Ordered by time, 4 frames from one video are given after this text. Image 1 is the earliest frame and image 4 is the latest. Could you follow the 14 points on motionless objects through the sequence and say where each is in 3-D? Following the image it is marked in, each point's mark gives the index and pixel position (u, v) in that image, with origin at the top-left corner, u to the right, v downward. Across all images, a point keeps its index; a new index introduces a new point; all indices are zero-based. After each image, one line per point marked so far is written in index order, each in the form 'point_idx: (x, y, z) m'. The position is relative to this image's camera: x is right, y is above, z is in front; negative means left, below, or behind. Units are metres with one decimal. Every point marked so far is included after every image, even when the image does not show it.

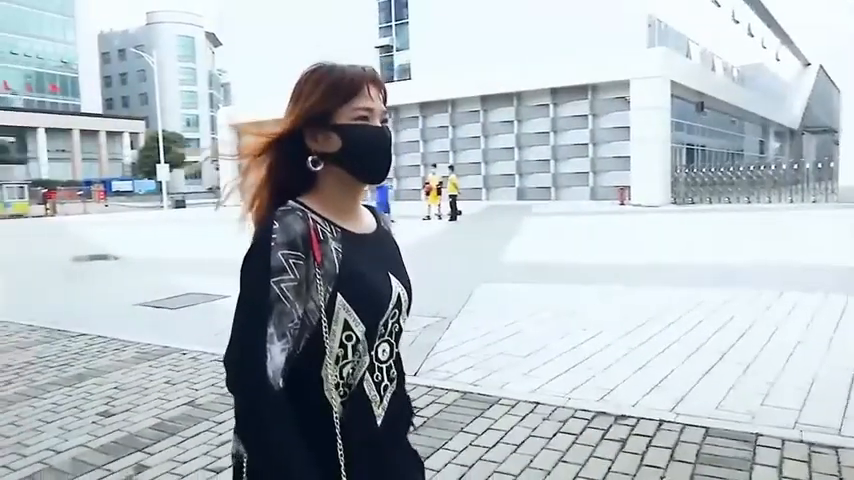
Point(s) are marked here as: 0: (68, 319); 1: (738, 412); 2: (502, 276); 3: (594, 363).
0: (-3.6, -0.8, +6.9) m
1: (+1.6, -0.9, +3.6) m
2: (+1.0, -0.4, +9.5) m
3: (+1.1, -0.8, +4.6) m
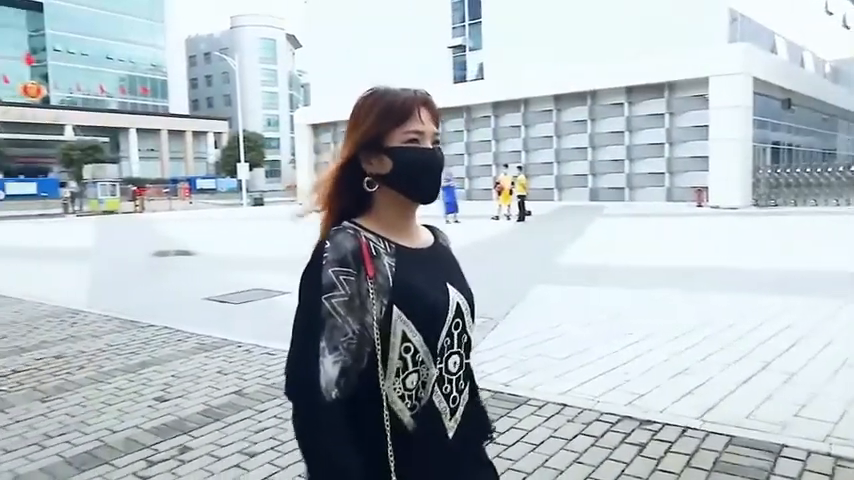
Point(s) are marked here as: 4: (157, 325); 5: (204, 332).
0: (-3.1, -0.8, +7.4) m
1: (+1.8, -0.9, +3.6) m
2: (+1.8, -0.5, +9.5) m
3: (+1.4, -0.8, +4.6) m
4: (-2.5, -0.8, +6.4) m
5: (-2.0, -0.8, +6.1) m
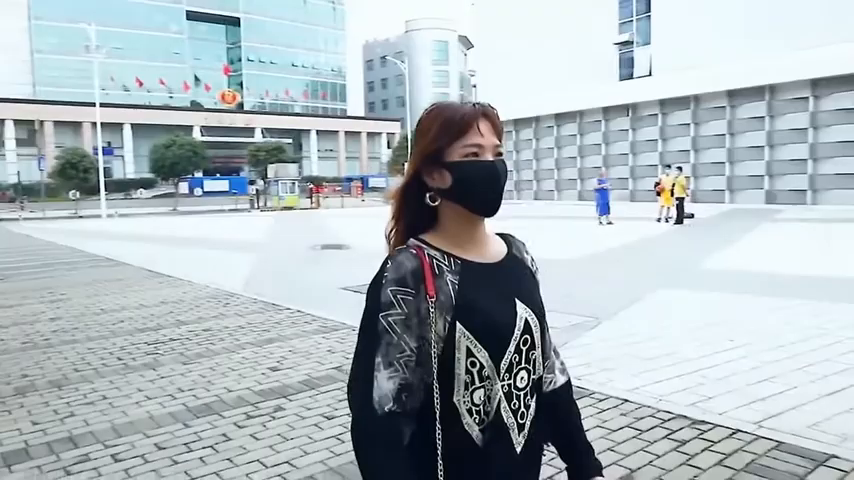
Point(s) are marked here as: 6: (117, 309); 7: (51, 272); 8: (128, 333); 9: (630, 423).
0: (-1.7, -0.7, +8.4) m
1: (+2.1, -1.0, +3.5) m
2: (+3.5, -0.5, +9.3) m
3: (+1.9, -0.9, +4.6) m
4: (-1.4, -0.7, +7.3) m
5: (-1.0, -0.8, +6.9) m
6: (-3.3, -0.7, +7.4) m
7: (-6.0, -0.5, +11.1) m
8: (-2.6, -0.8, +6.1) m
9: (+1.1, -1.0, +3.7) m
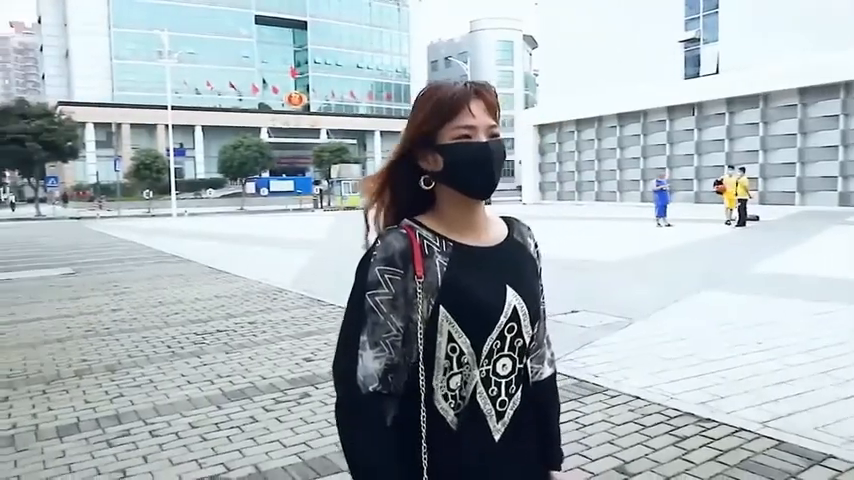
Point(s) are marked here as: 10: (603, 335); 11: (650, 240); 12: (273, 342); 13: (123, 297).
0: (-1.2, -0.7, +8.7) m
1: (+2.1, -1.0, +3.5) m
2: (+4.1, -0.5, +9.2) m
3: (+2.1, -0.9, +4.7) m
4: (-1.0, -0.7, +7.6) m
5: (-0.6, -0.8, +7.2) m
6: (-2.9, -0.7, +7.9) m
7: (-5.3, -0.5, +11.8) m
8: (-2.3, -0.8, +6.5) m
9: (+1.2, -1.0, +3.8) m
10: (+1.5, -0.8, +5.9) m
11: (+5.3, 0.0, +16.6) m
12: (-1.3, -0.8, +5.7) m
13: (-3.6, -0.7, +8.3) m
